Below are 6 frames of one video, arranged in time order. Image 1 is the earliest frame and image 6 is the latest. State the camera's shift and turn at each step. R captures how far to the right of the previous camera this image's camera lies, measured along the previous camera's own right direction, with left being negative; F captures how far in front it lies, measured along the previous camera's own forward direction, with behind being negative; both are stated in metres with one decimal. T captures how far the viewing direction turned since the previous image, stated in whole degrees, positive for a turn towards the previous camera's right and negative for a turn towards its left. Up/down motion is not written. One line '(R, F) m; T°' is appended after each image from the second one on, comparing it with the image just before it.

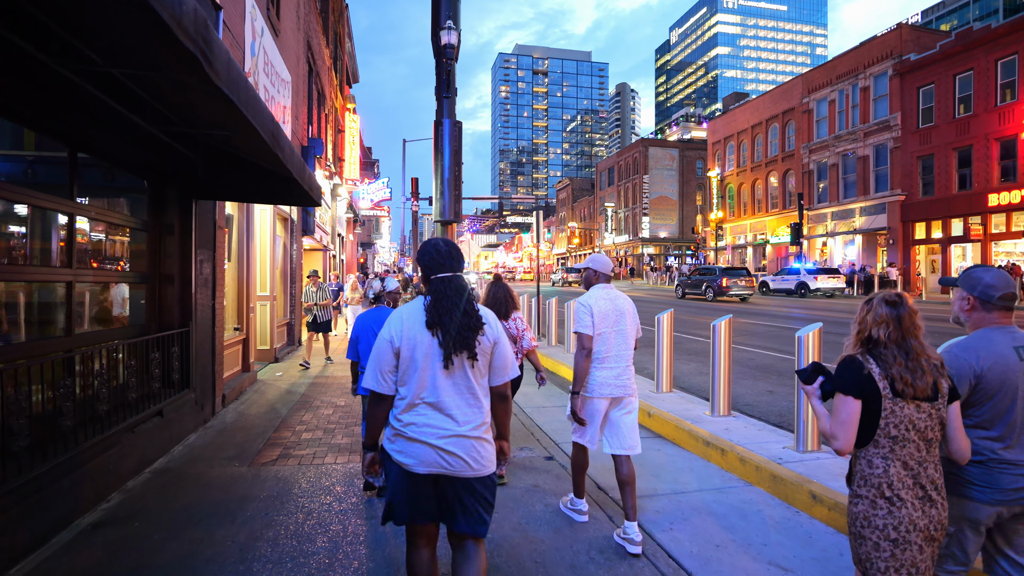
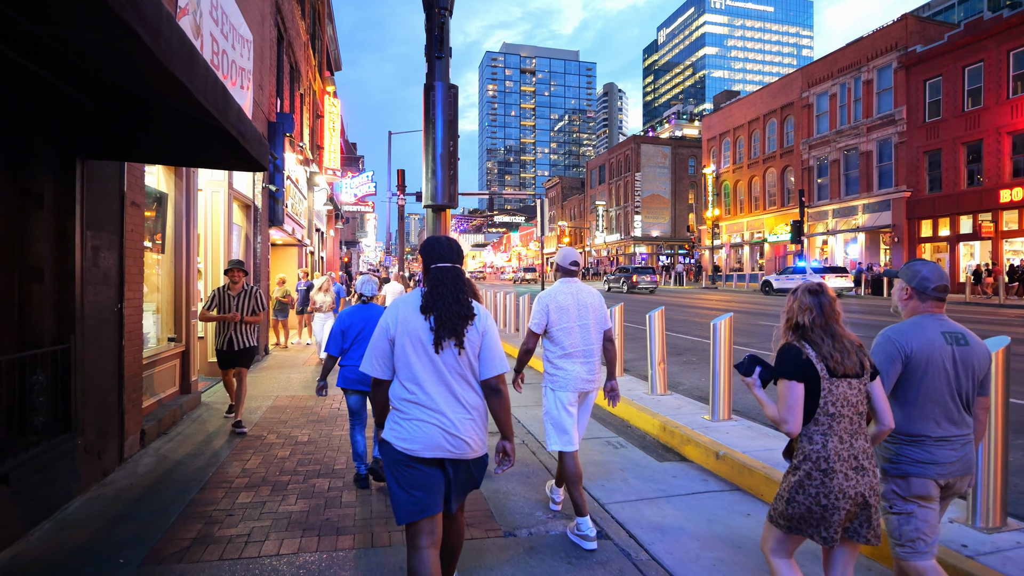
(-0.3, +1.8) m; +1°
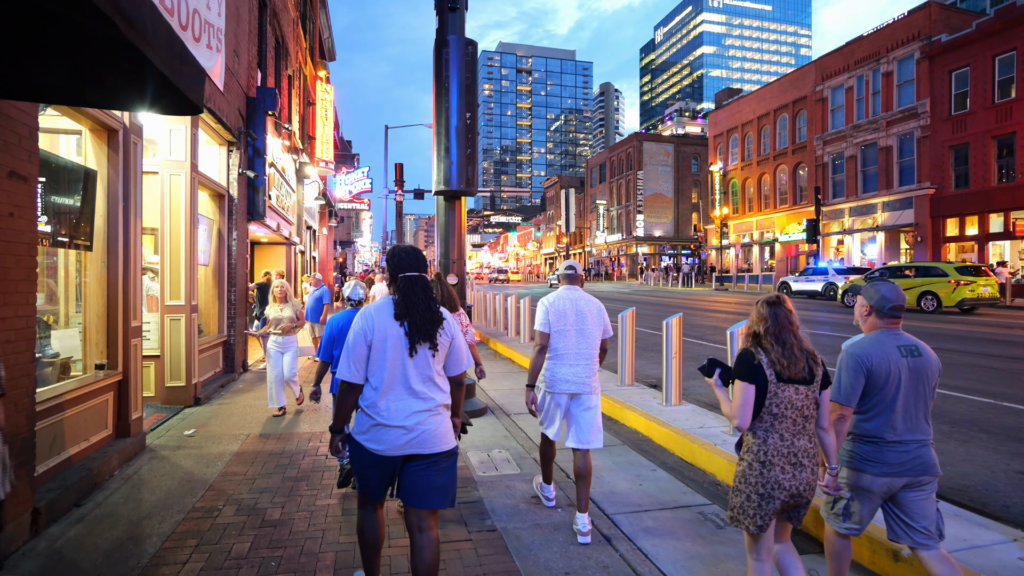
(-0.5, +1.7) m; 0°
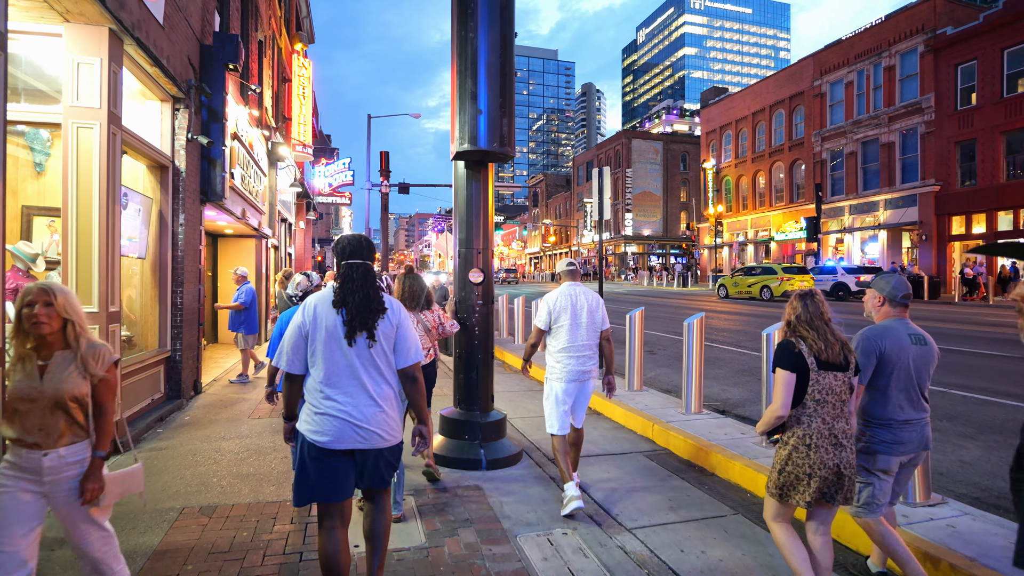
(-0.6, +1.9) m; +2°
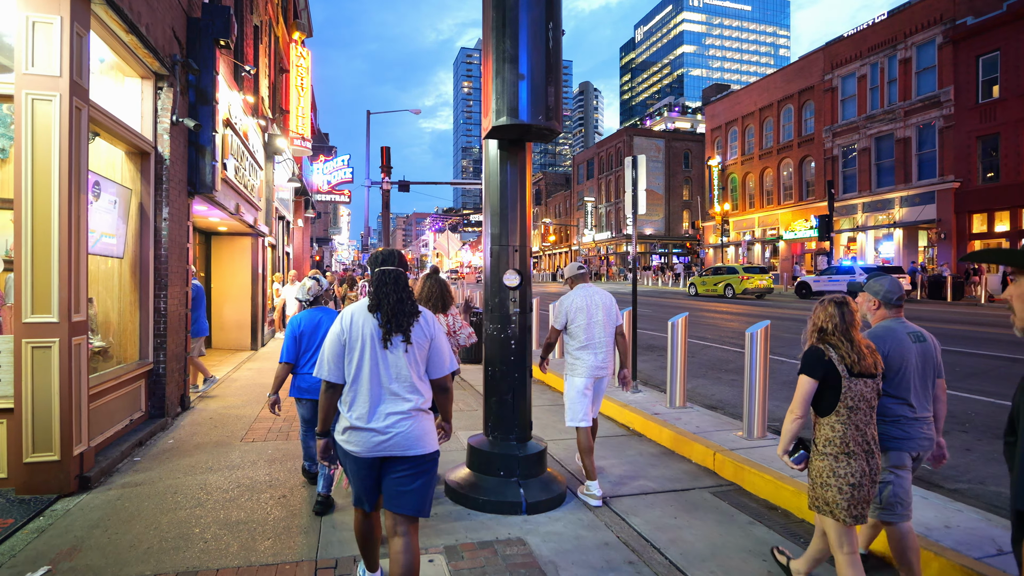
(-0.4, +0.8) m; 0°
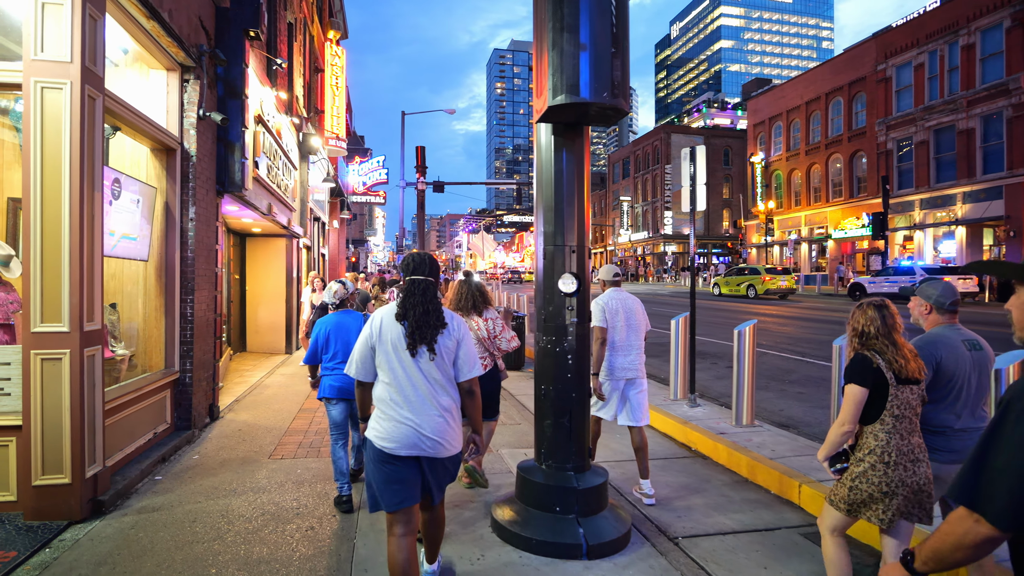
(-0.2, +0.6) m; -3°
